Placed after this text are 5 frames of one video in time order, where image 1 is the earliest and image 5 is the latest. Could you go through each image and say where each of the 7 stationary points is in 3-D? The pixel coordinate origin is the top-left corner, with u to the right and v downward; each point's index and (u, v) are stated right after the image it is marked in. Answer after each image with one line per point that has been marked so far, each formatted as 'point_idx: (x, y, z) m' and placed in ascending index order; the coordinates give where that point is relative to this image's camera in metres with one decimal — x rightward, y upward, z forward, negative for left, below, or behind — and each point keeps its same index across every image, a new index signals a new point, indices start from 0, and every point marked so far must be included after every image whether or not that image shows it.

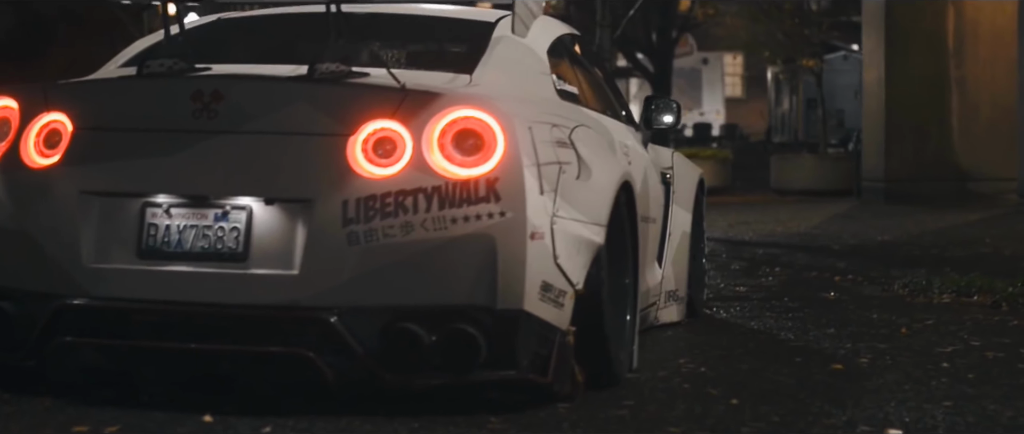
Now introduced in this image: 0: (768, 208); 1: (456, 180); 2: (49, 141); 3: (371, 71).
0: (+3.3, +0.1, +18.8) m
1: (-0.2, +0.1, +4.4) m
2: (-1.4, +0.2, +4.5) m
3: (-0.5, +0.5, +4.8) m
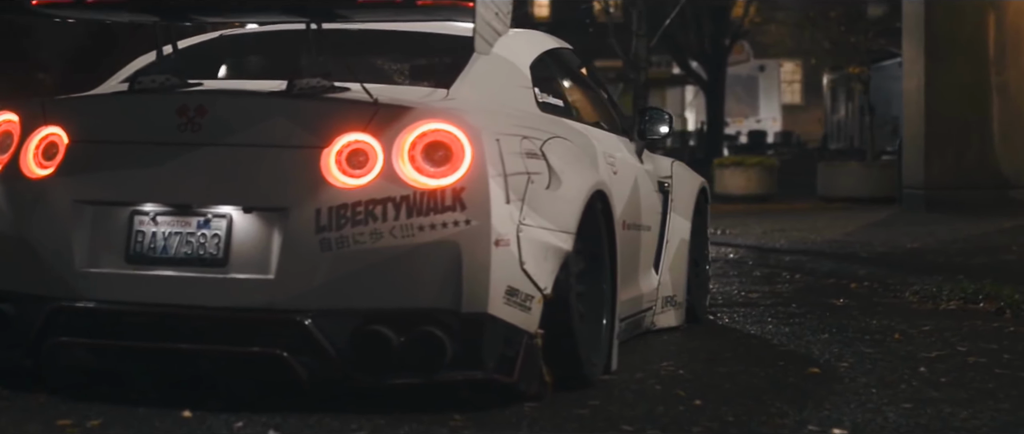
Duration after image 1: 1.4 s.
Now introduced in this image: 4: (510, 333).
0: (+3.9, 0.0, +18.8) m
1: (-0.3, +0.1, +4.6) m
2: (-1.5, +0.2, +4.8) m
3: (-0.6, +0.5, +5.0) m
4: (0.0, -0.4, +4.8) m
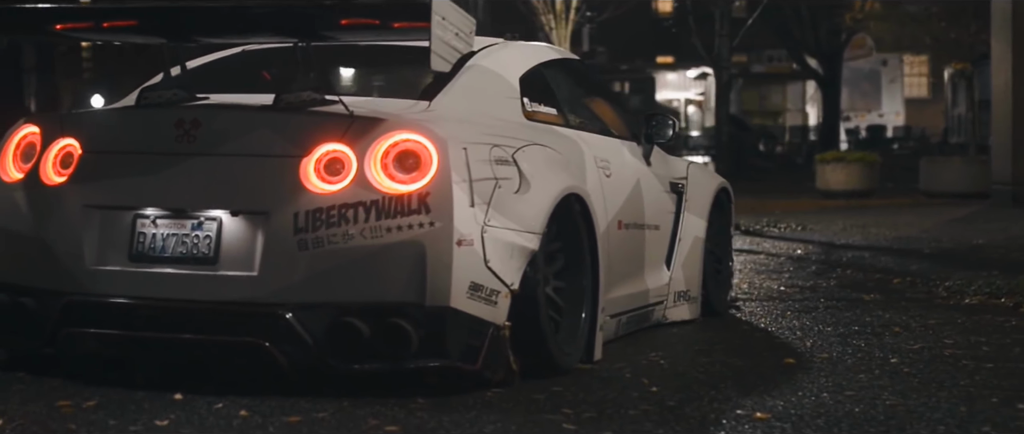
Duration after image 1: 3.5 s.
0: (+5.0, +0.1, +18.9) m
1: (-0.4, +0.1, +5.1) m
2: (-1.7, +0.2, +5.4) m
3: (-0.7, +0.4, +5.5) m
4: (-0.1, -0.4, +5.3) m
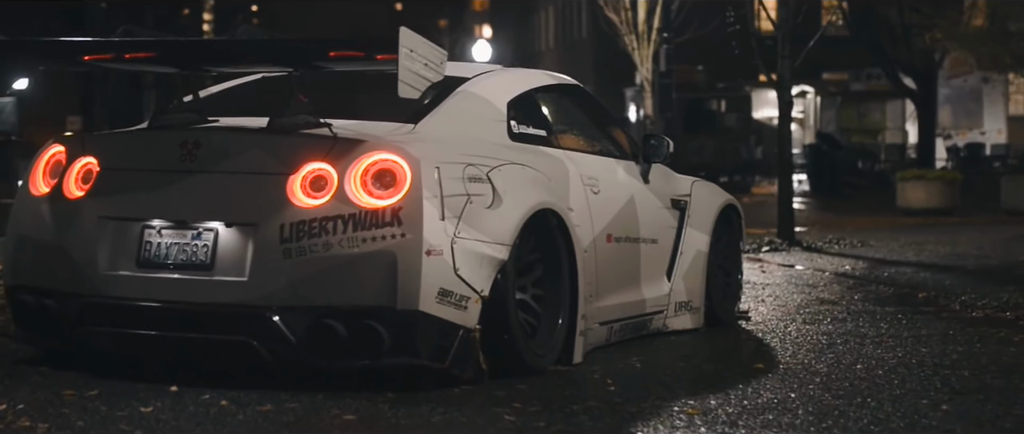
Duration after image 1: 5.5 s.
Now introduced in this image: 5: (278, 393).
0: (+6.0, -0.2, +18.9) m
1: (-0.6, 0.0, +5.7) m
2: (-1.8, +0.2, +6.0) m
3: (-0.8, +0.4, +6.1) m
4: (-0.3, -0.4, +5.8) m
5: (-0.9, -0.7, +5.5) m
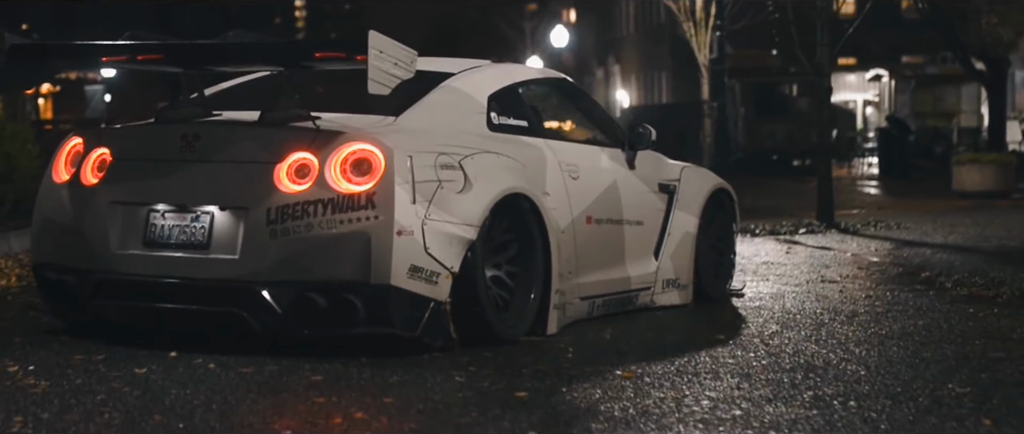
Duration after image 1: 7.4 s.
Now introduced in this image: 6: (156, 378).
0: (+6.6, +0.1, +19.1) m
1: (-0.7, +0.1, +6.3) m
2: (-1.9, +0.2, +6.8) m
3: (-0.9, +0.5, +6.7) m
4: (-0.4, -0.4, +6.4) m
5: (-1.1, -0.6, +6.1) m
6: (-1.4, -0.6, +5.6) m
